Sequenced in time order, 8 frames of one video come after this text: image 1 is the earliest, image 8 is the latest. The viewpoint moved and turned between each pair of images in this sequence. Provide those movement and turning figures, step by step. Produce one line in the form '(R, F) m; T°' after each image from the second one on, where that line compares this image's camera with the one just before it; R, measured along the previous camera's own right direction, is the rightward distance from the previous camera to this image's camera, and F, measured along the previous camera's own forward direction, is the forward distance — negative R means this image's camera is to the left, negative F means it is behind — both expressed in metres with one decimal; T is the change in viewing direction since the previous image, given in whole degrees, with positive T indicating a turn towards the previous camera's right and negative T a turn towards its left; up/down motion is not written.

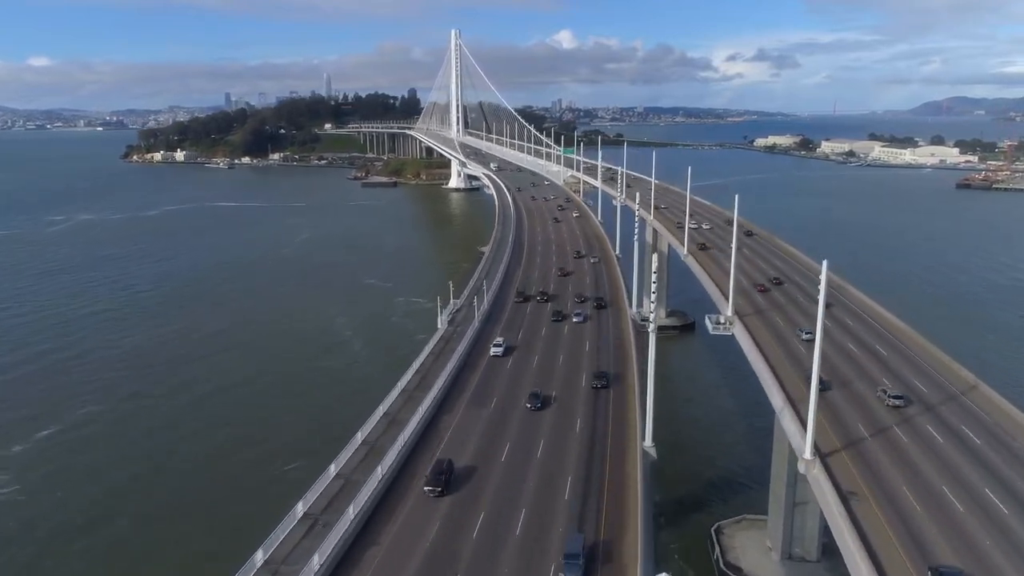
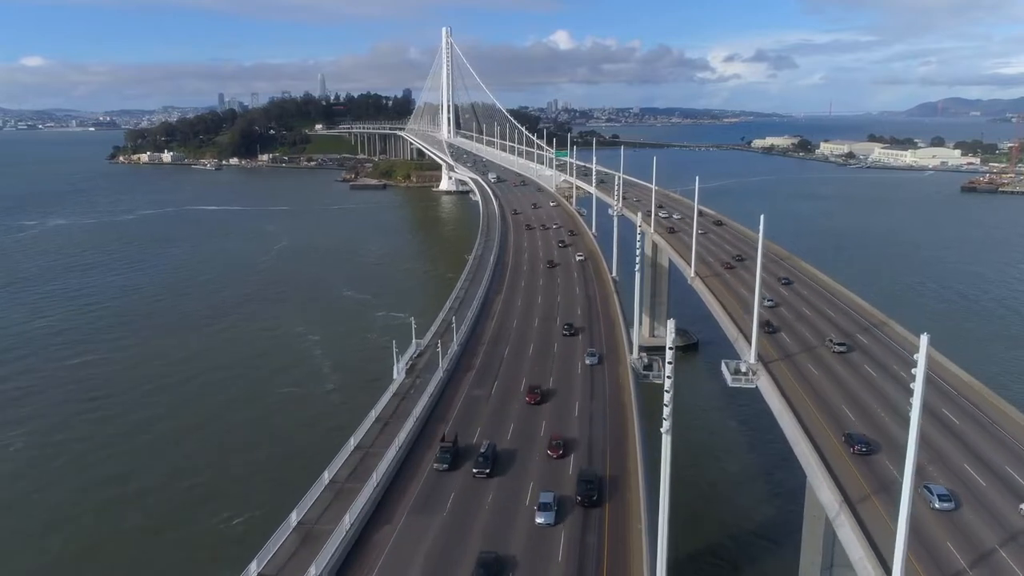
(+0.4, +2.8) m; 0°
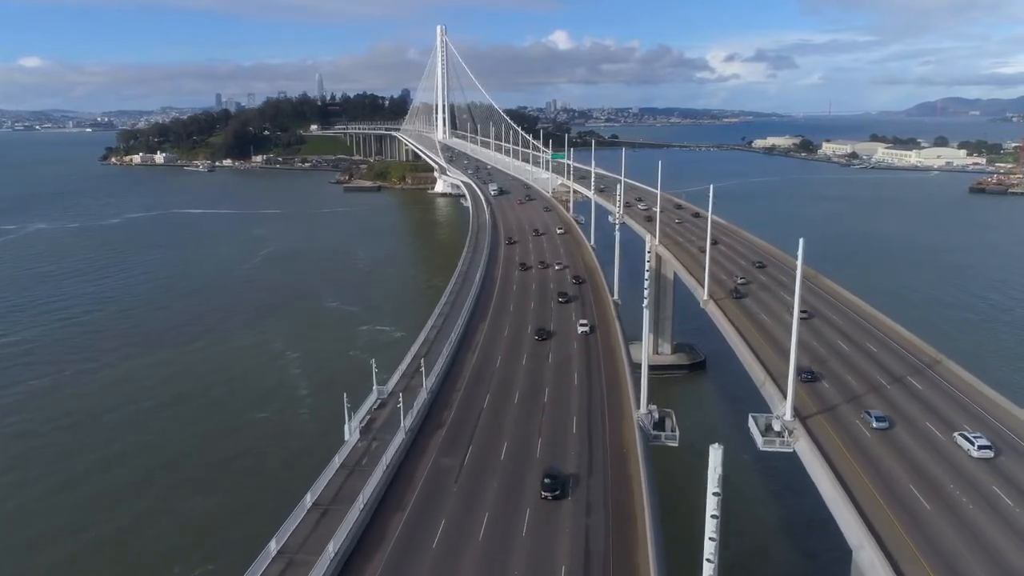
(+0.2, +2.3) m; 0°
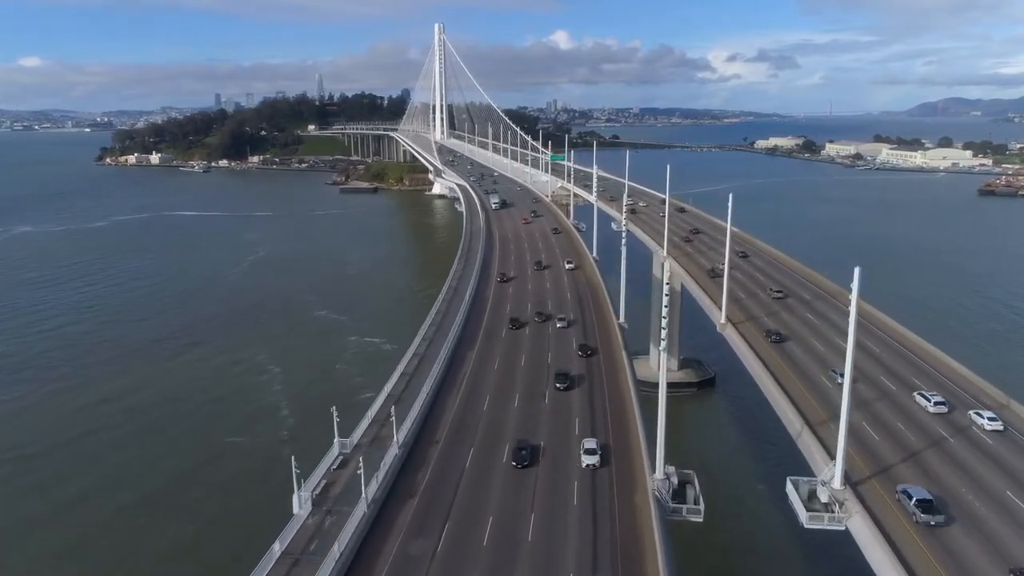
(+0.1, +1.8) m; 0°
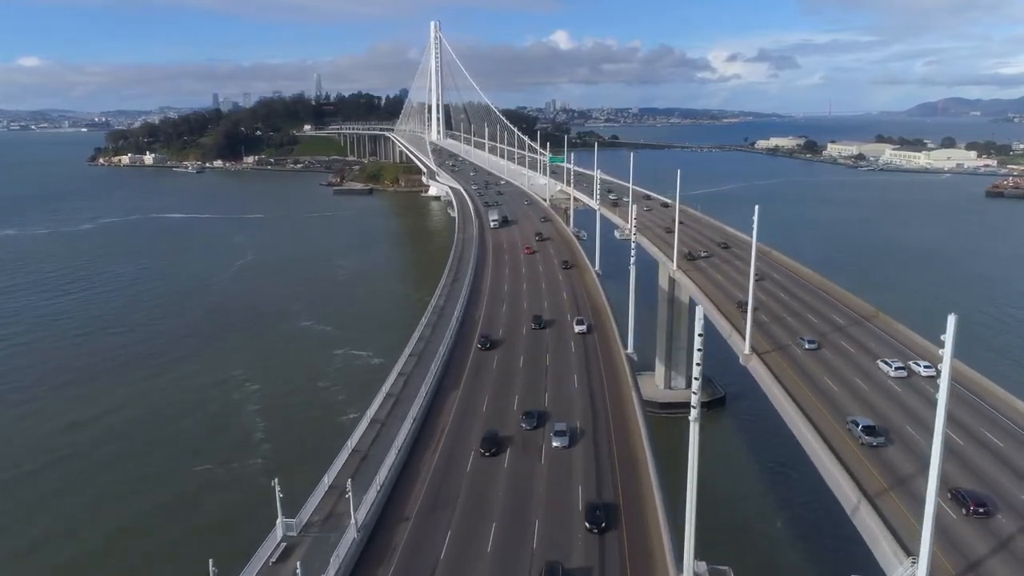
(+0.2, +1.9) m; 0°
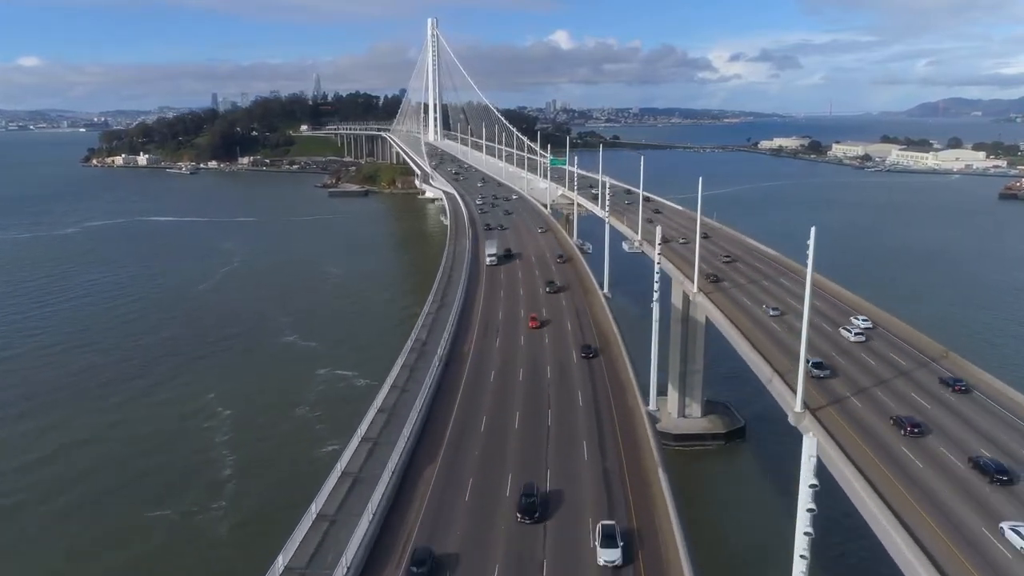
(+0.1, +2.4) m; 0°
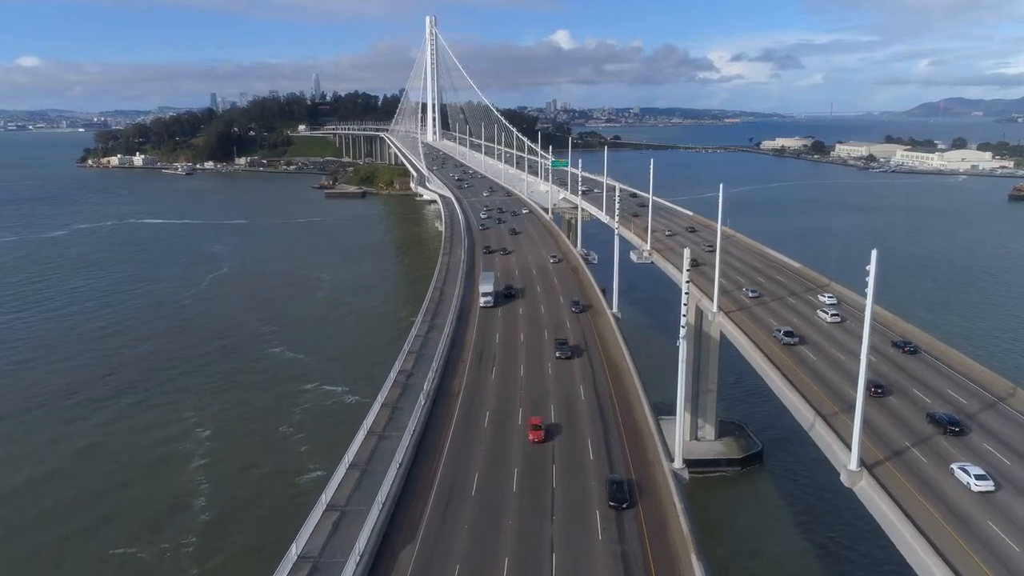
(0.0, +1.6) m; 0°
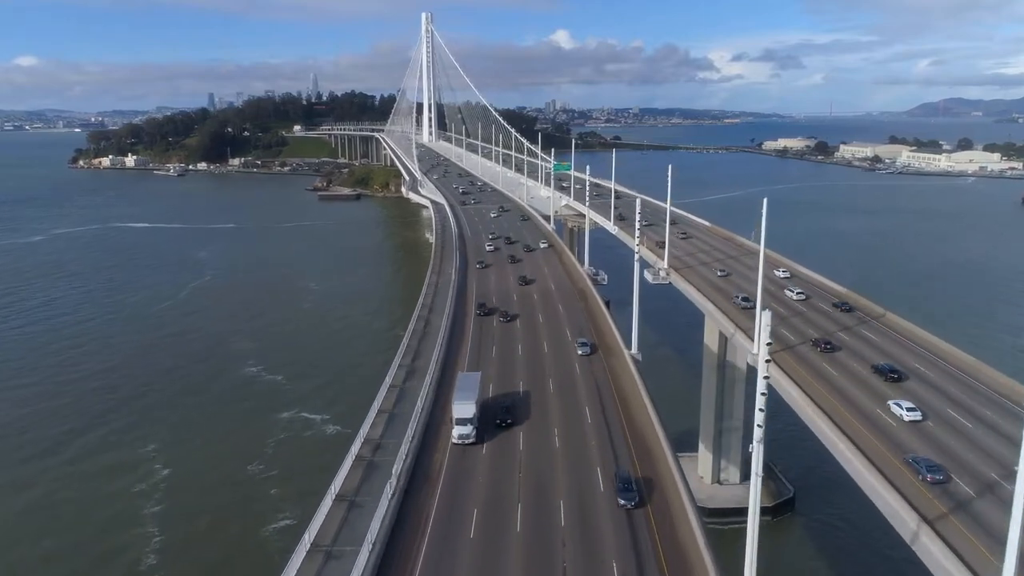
(0.0, +2.5) m; 0°
